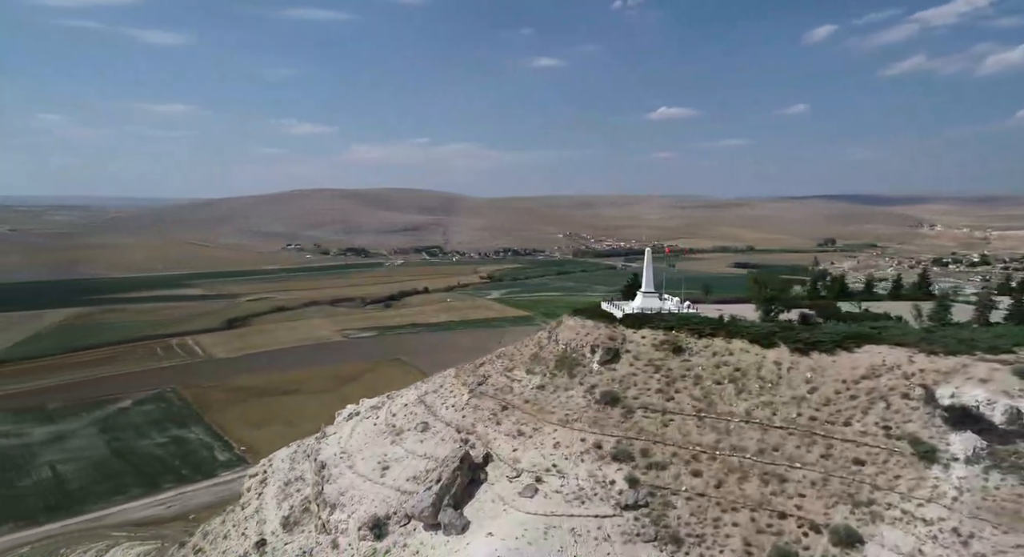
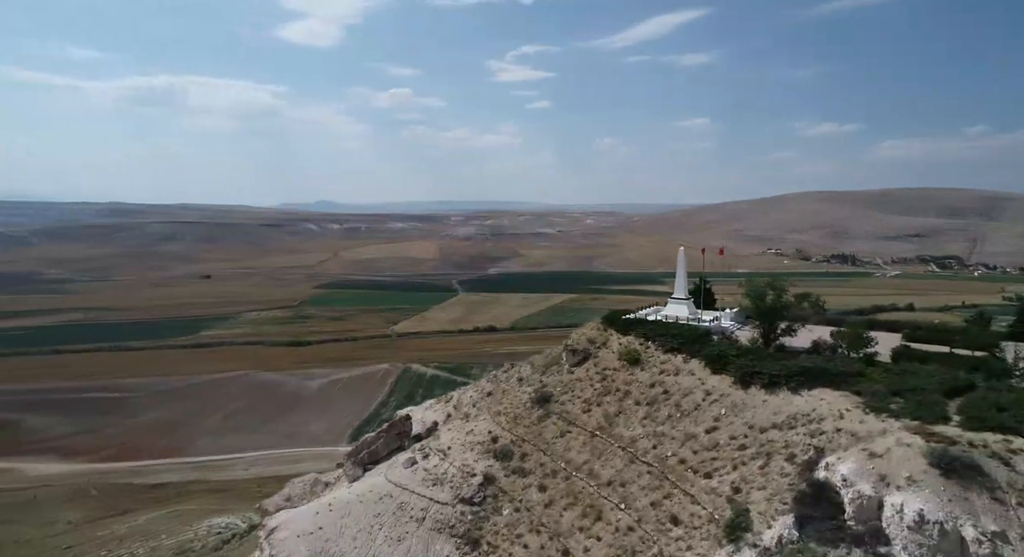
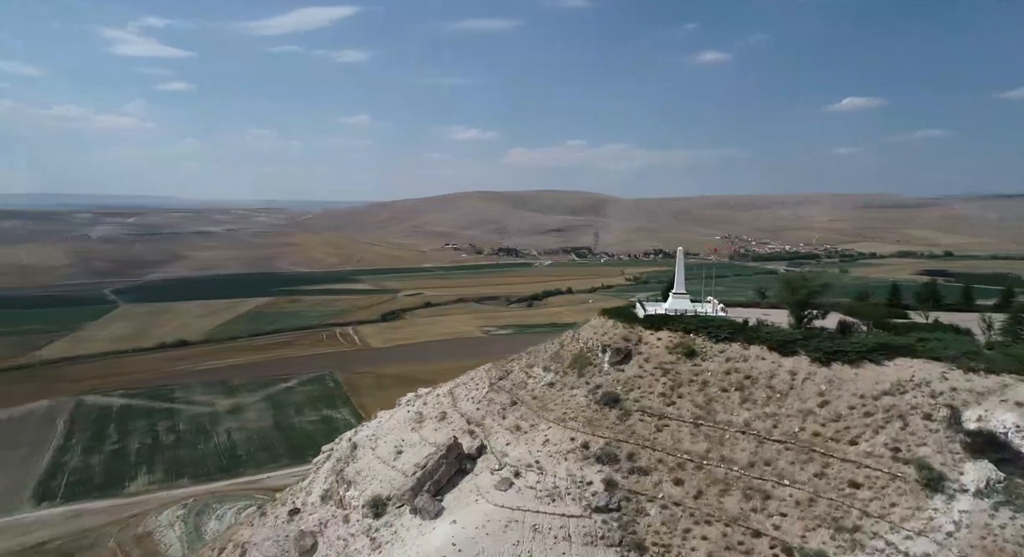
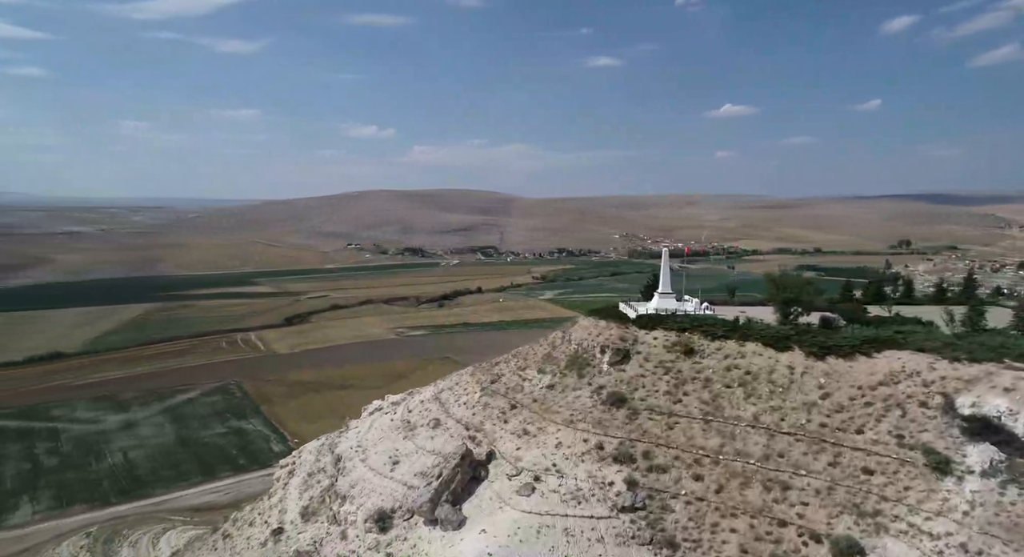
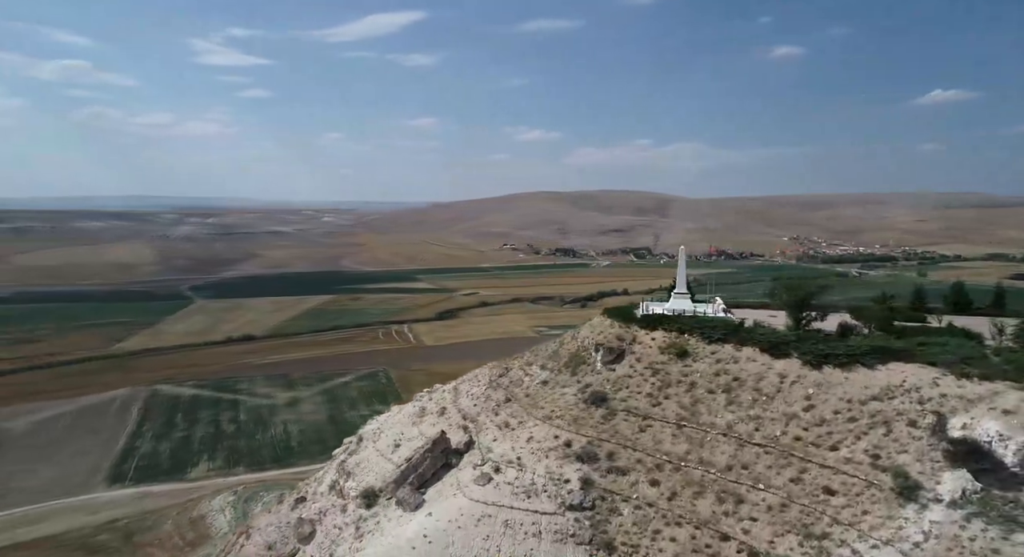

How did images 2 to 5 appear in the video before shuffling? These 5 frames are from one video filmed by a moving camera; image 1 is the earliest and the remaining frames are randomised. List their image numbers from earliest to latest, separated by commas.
4, 3, 5, 2
